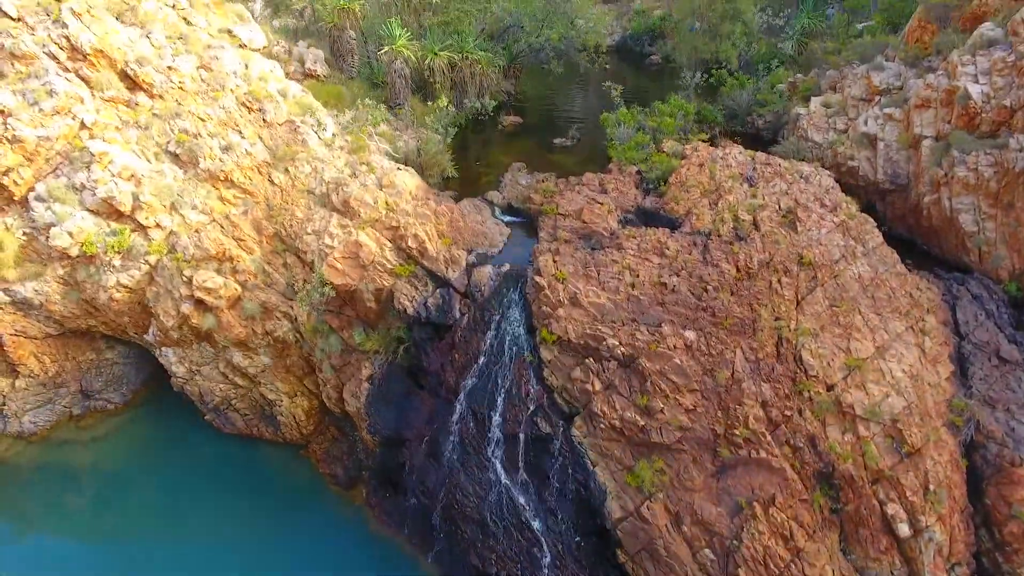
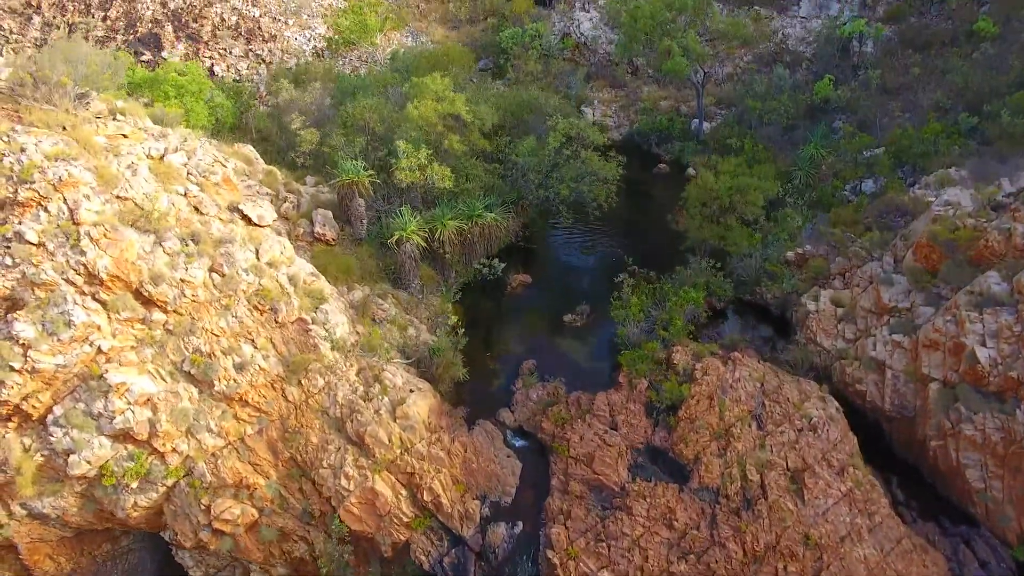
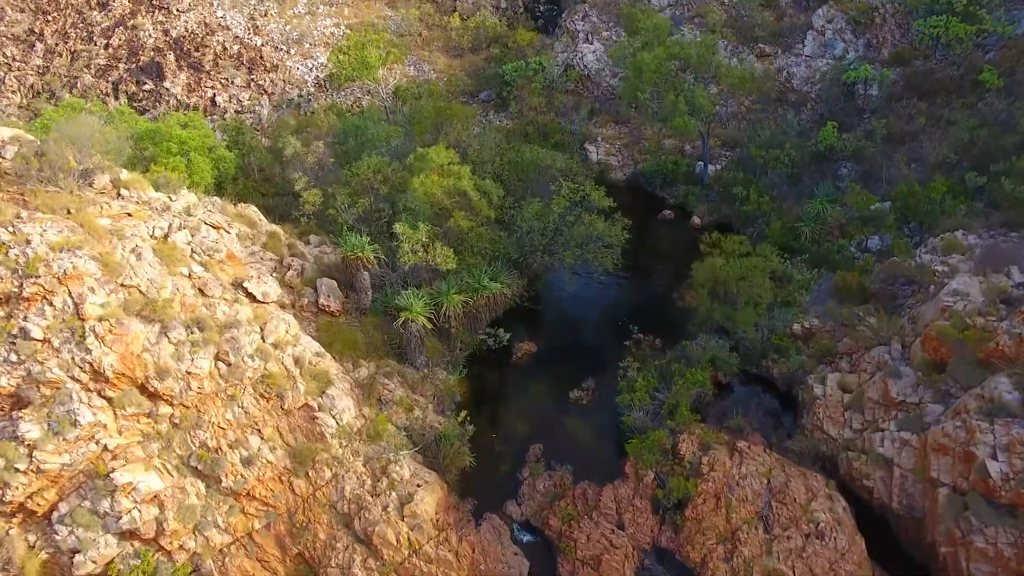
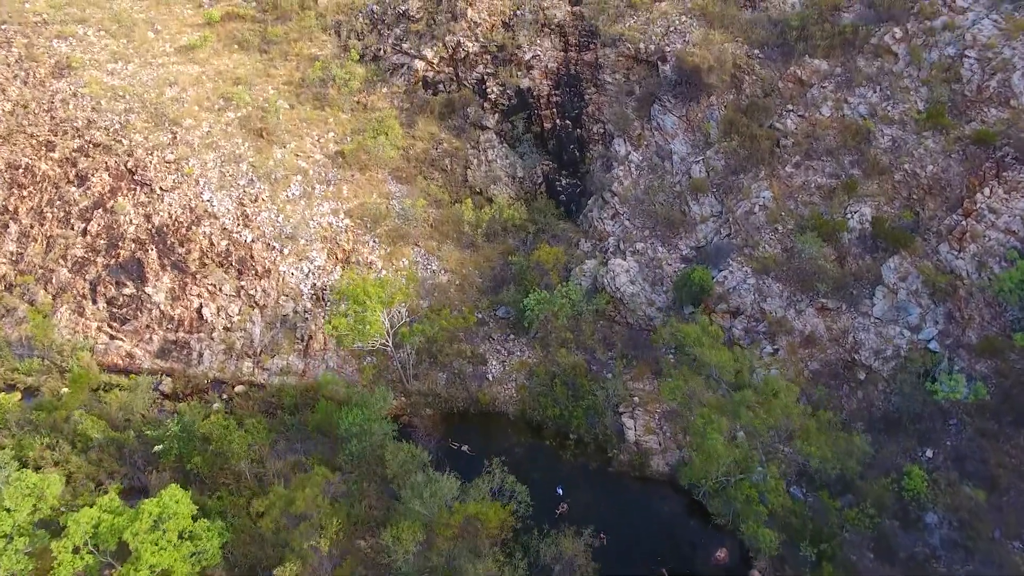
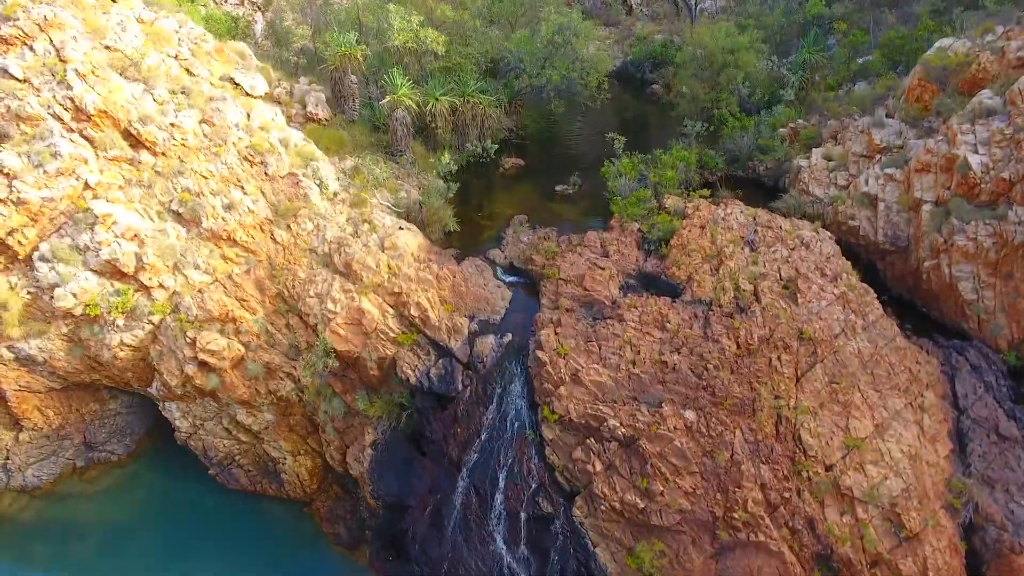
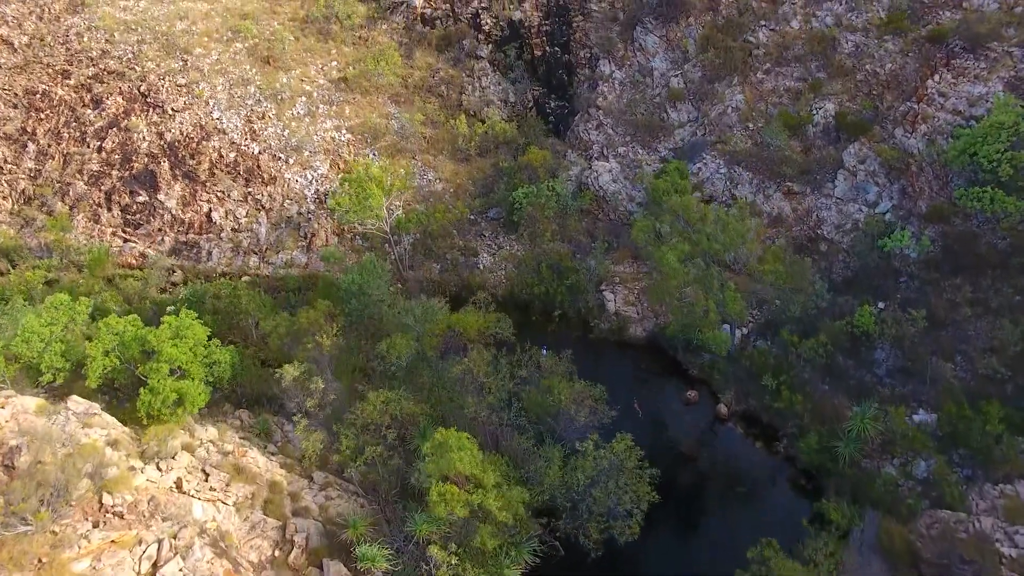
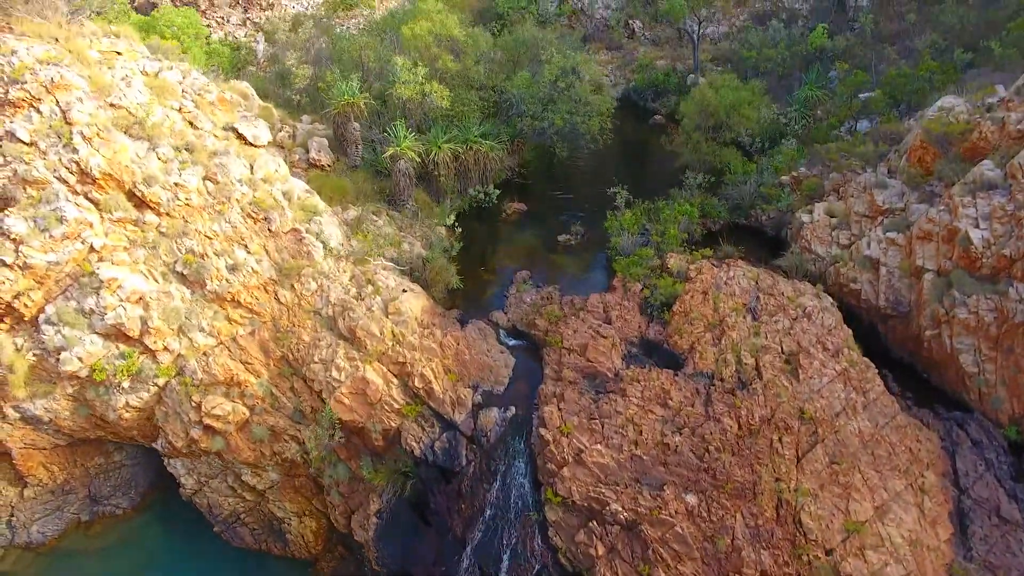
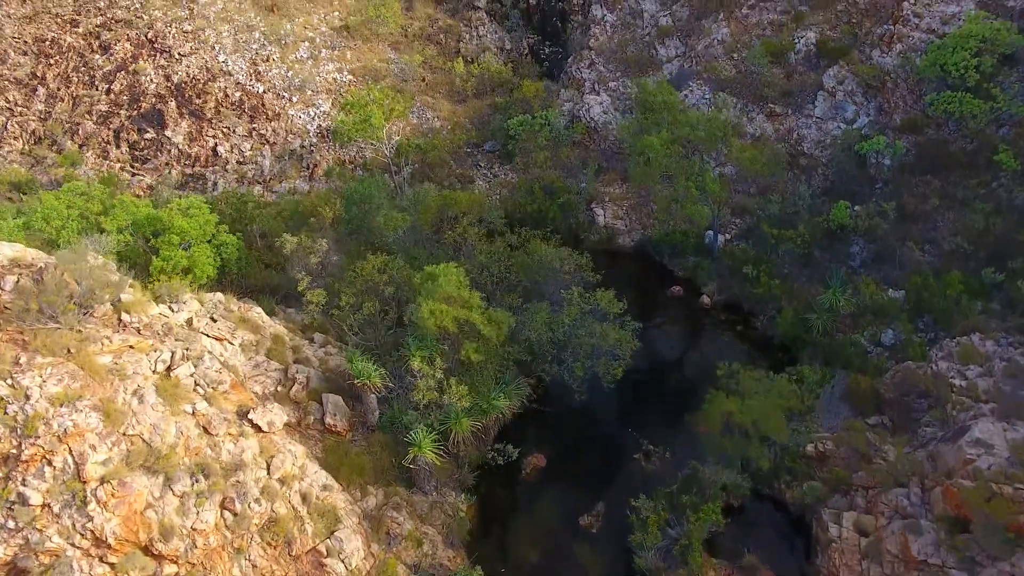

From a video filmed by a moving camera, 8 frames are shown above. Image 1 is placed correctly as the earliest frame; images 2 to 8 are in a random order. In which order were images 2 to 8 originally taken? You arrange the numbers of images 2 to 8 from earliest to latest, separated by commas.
5, 7, 2, 3, 8, 6, 4
